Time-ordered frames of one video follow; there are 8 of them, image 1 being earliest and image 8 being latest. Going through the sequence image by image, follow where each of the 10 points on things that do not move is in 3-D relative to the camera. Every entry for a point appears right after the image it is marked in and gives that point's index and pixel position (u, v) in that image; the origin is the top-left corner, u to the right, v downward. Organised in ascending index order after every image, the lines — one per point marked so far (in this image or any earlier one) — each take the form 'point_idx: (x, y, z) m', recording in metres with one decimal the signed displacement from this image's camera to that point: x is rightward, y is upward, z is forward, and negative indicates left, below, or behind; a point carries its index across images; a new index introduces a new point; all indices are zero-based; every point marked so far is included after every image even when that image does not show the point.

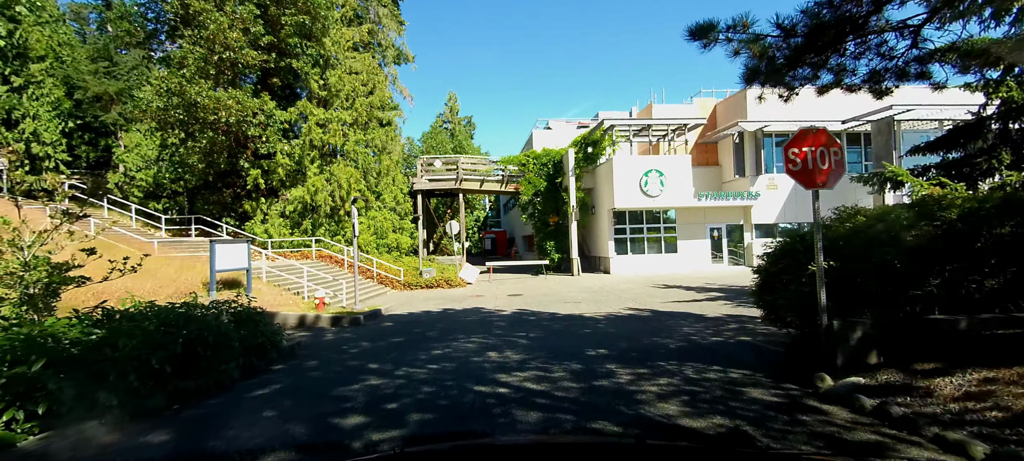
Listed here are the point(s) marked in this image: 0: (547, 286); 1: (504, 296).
0: (+1.3, -2.2, +19.9) m
1: (-0.3, -2.3, +17.2) m
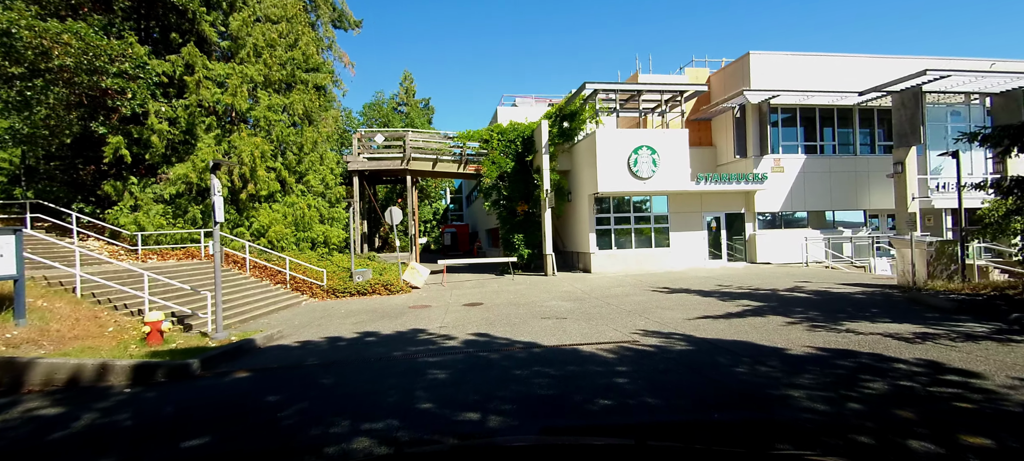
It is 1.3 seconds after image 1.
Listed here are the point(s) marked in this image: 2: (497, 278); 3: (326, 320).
0: (+0.1, -1.9, +15.4) m
1: (-1.4, -2.0, +12.7) m
2: (-0.6, -1.8, +18.5) m
3: (-4.1, -2.0, +10.8) m
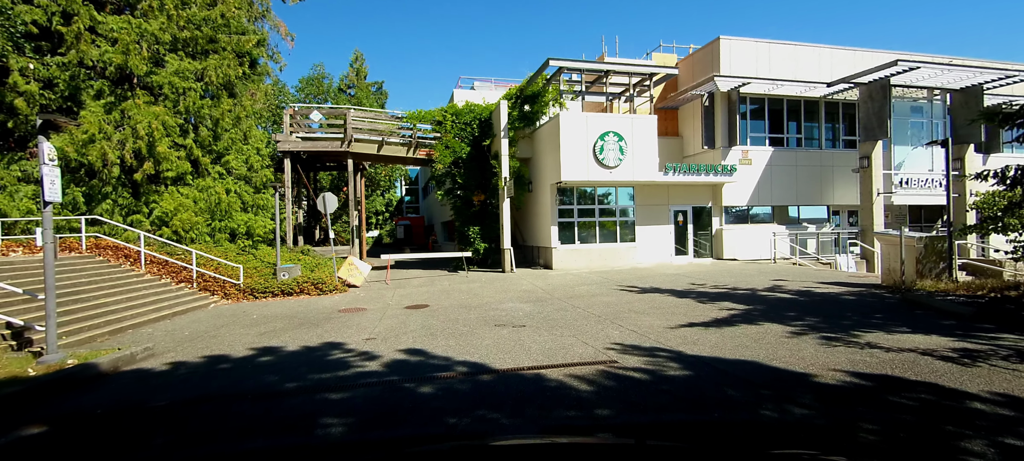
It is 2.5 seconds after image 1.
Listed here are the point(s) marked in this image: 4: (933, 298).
0: (-1.2, -1.6, +13.6) m
1: (-2.5, -1.7, +10.7) m
2: (-2.1, -1.5, +16.5) m
3: (-5.0, -1.7, +8.7) m
4: (+8.3, -1.4, +9.8) m
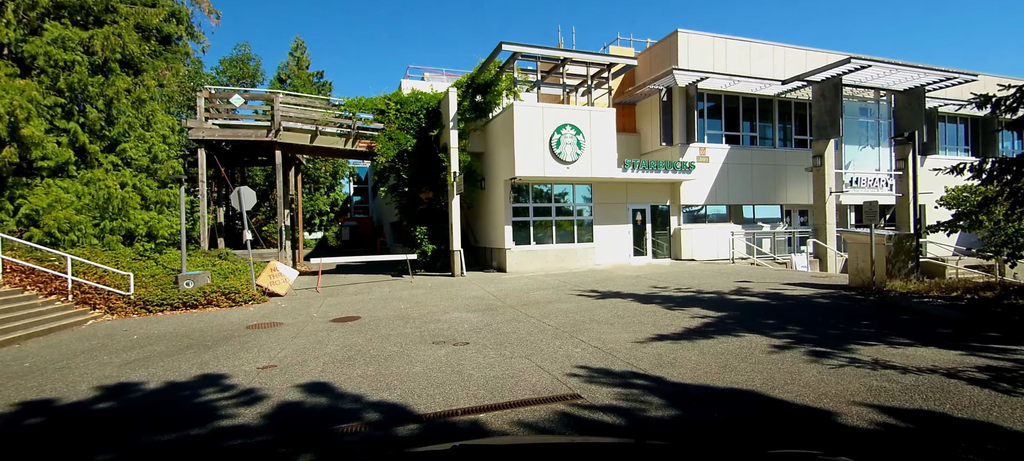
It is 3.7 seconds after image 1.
0: (-2.5, -1.6, +12.0) m
1: (-3.5, -1.7, +9.0) m
2: (-3.7, -1.5, +14.9) m
3: (-5.9, -1.7, +6.8) m
4: (+7.3, -1.3, +9.0) m
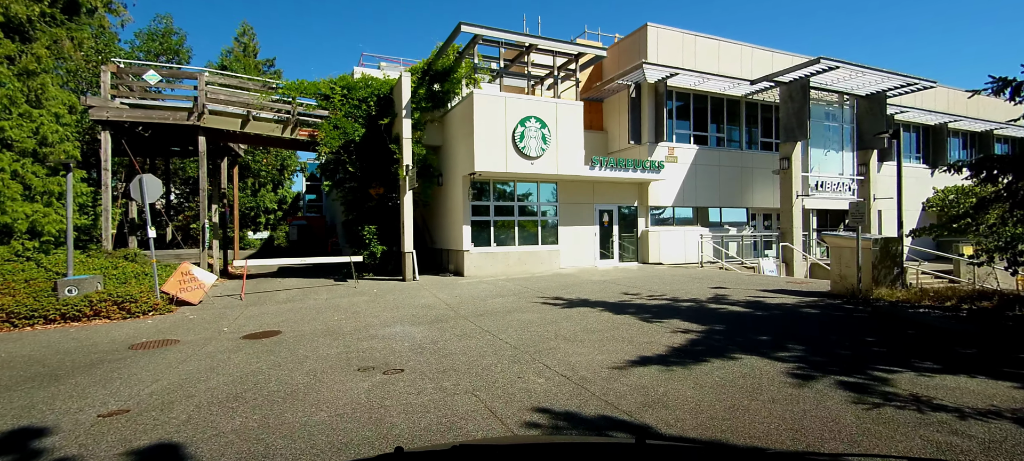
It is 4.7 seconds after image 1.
0: (-3.5, -1.6, +10.4) m
1: (-4.2, -1.7, +7.4) m
2: (-4.8, -1.5, +13.2) m
3: (-6.4, -1.6, +5.0) m
4: (+6.5, -1.4, +8.2) m
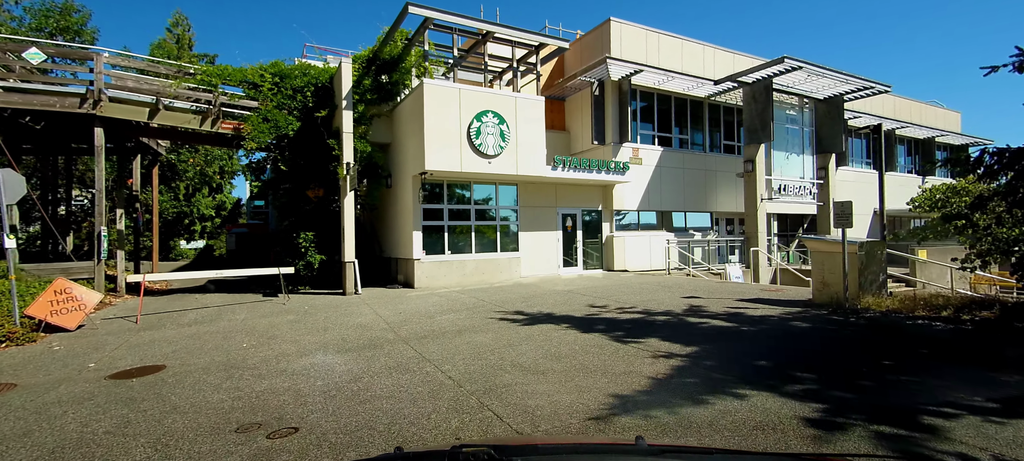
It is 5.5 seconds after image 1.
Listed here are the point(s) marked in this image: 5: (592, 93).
0: (-4.3, -1.7, +8.7) m
1: (-4.9, -1.8, +5.6) m
2: (-5.9, -1.7, +11.4) m
3: (-6.9, -1.7, +3.1) m
4: (+5.8, -1.4, +7.2) m
5: (+3.2, +5.4, +19.5) m
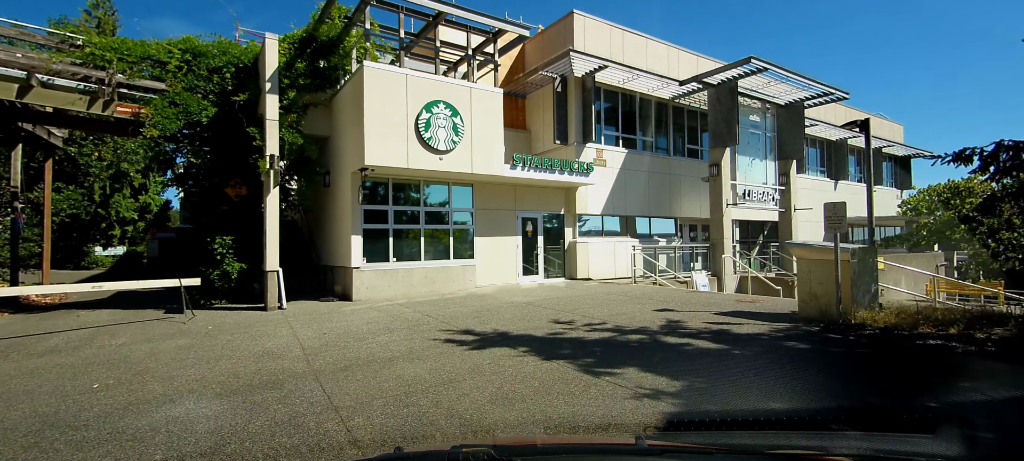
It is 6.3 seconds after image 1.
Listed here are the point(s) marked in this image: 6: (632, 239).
0: (-5.1, -1.7, +6.8) m
1: (-5.4, -1.7, +3.7) m
2: (-6.9, -1.7, +9.3) m
3: (-7.2, -1.7, +1.0) m
4: (+5.2, -1.5, +6.1) m
5: (+1.6, +5.2, +18.2) m
6: (+4.9, -0.3, +20.0) m
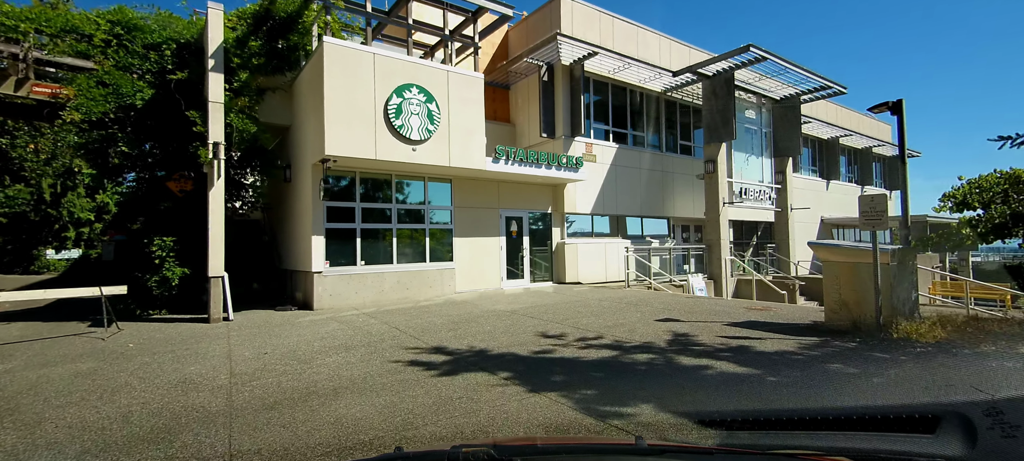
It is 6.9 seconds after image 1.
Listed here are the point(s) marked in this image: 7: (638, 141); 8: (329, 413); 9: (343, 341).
0: (-5.3, -1.7, +5.3) m
1: (-5.5, -1.7, +2.2) m
2: (-7.2, -1.7, +7.8) m
3: (-7.2, -1.6, -0.6) m
4: (+4.9, -1.4, +4.9) m
5: (+1.0, +5.2, +16.9) m
6: (+4.3, -0.3, +18.8) m
7: (+5.1, +3.6, +20.0) m
8: (-1.6, -1.6, +4.6) m
9: (-2.6, -1.7, +7.9) m
